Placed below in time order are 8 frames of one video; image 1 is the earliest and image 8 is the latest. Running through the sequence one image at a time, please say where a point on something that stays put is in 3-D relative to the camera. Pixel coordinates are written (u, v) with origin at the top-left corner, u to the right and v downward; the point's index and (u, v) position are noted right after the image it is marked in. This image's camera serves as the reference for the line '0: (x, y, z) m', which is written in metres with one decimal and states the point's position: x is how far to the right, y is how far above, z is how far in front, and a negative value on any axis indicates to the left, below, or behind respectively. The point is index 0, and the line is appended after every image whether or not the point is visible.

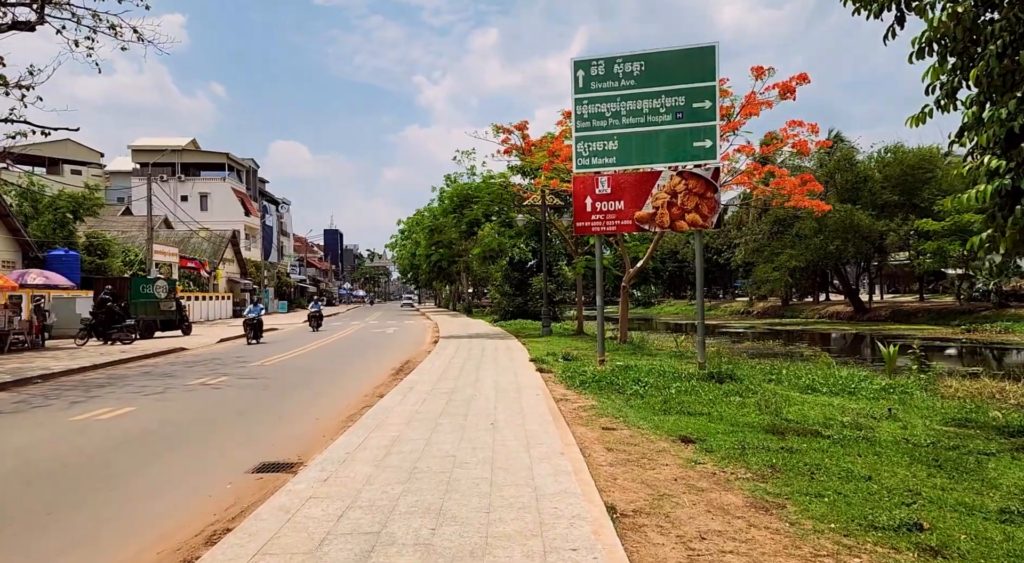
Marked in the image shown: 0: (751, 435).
0: (+2.4, -1.6, +7.2) m
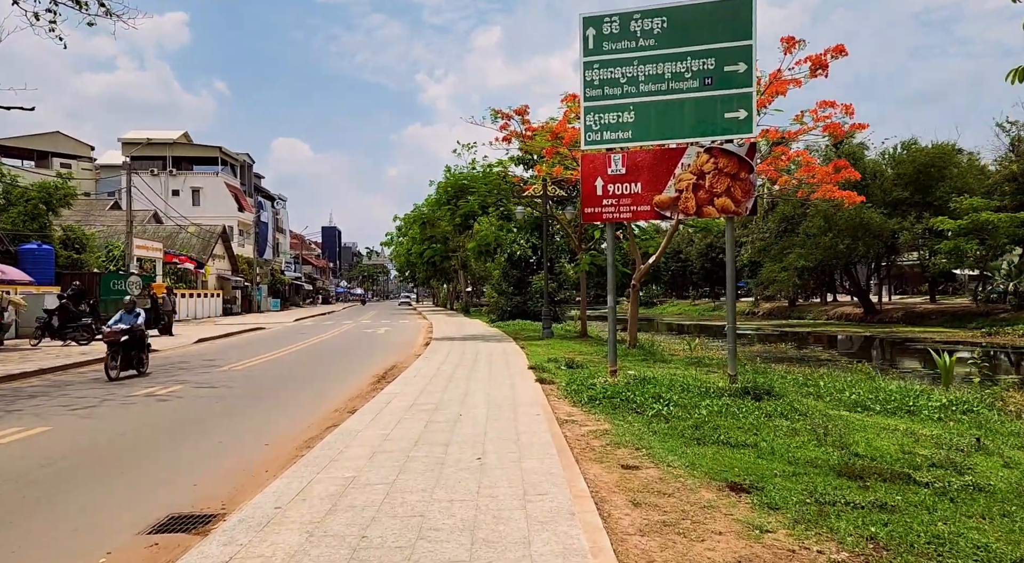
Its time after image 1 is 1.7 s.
0: (+2.4, -1.5, +5.4) m
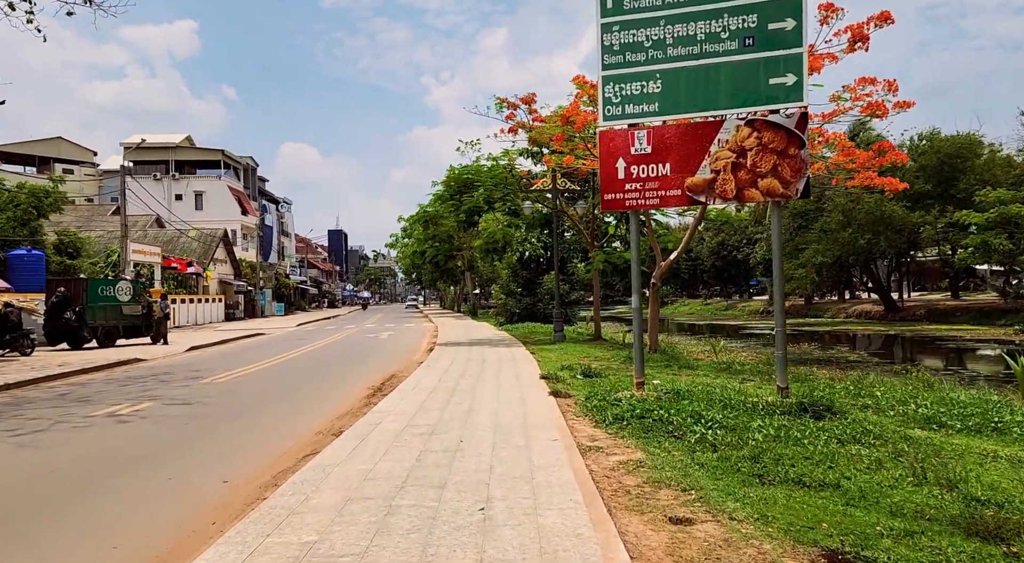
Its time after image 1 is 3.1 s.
0: (+2.4, -1.5, +4.0) m
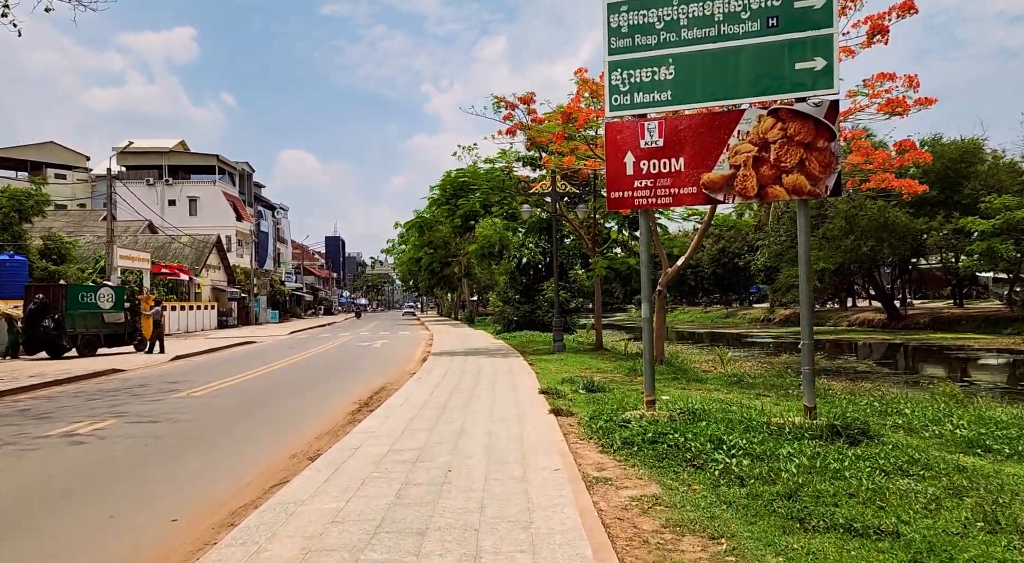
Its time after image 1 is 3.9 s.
0: (+2.4, -1.5, +3.1) m
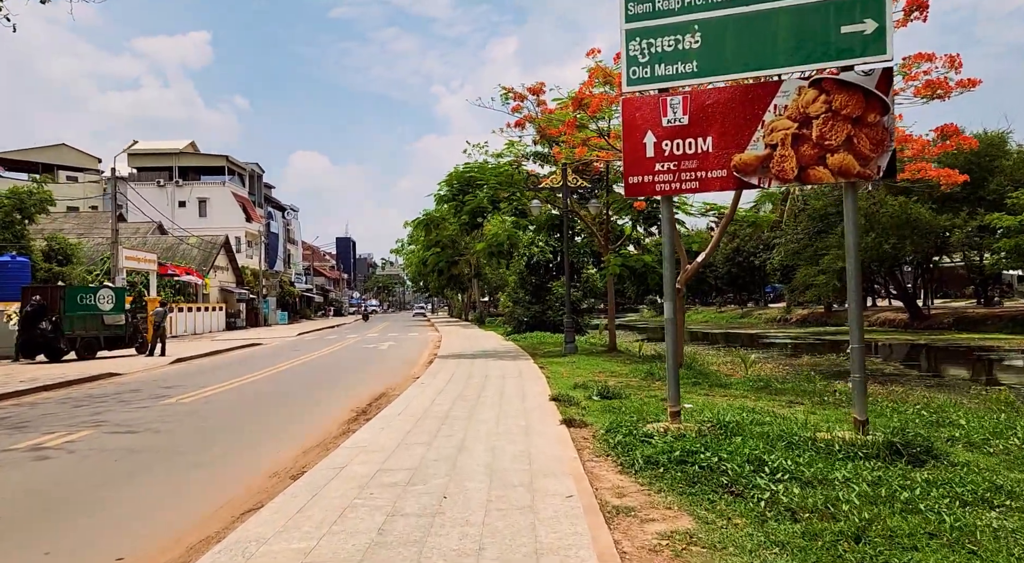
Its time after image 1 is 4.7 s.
0: (+2.4, -1.5, +2.2) m
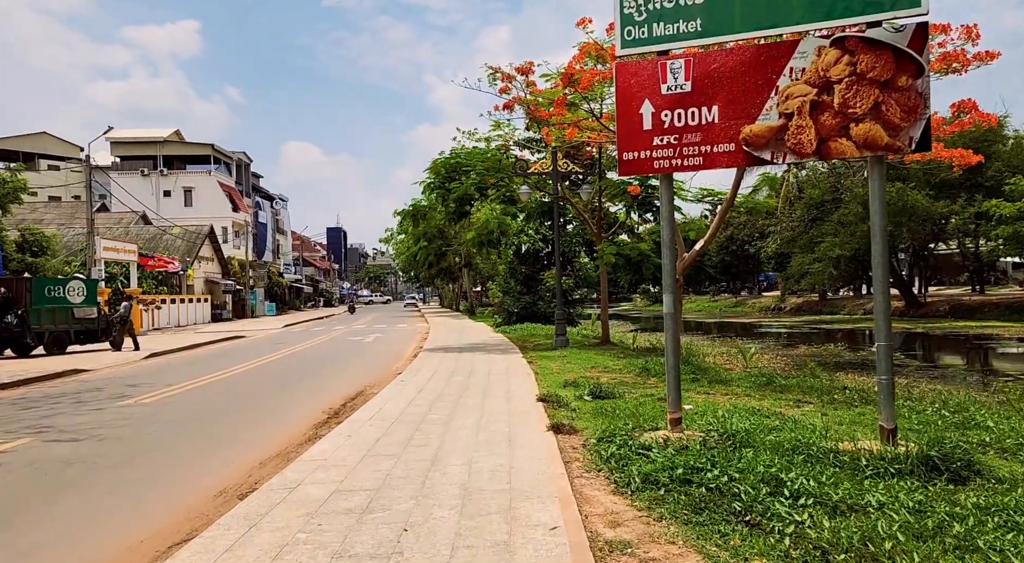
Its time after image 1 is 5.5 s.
0: (+2.3, -1.4, +1.3) m
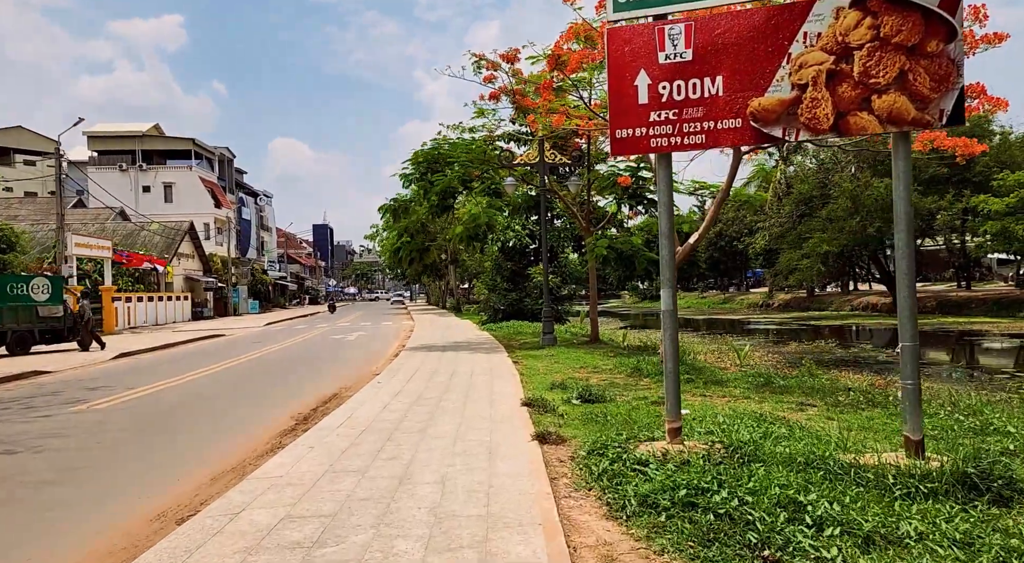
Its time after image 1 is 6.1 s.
0: (+2.2, -1.4, +0.7) m
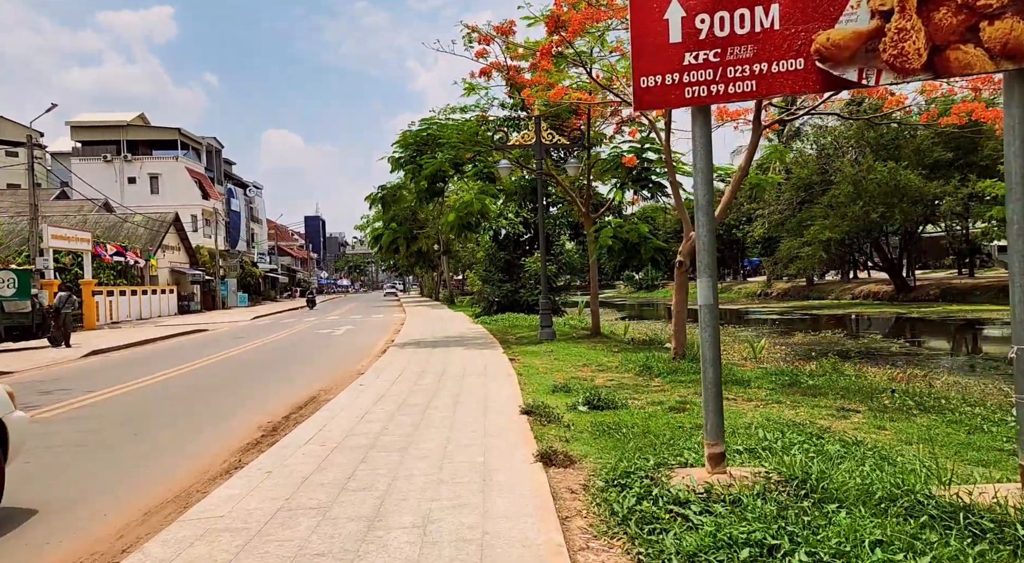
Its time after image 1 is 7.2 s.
0: (+2.2, -1.4, -0.5) m
